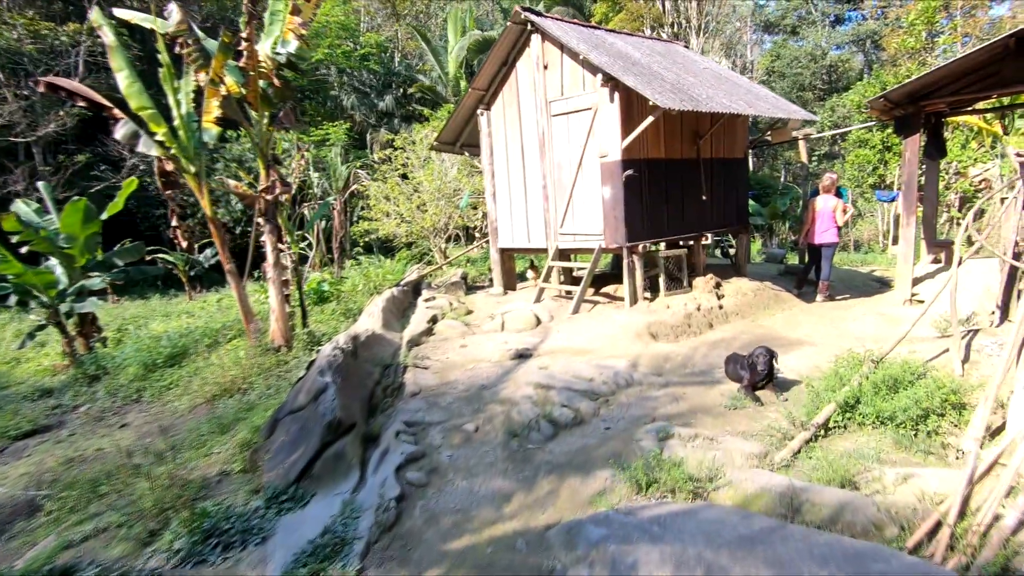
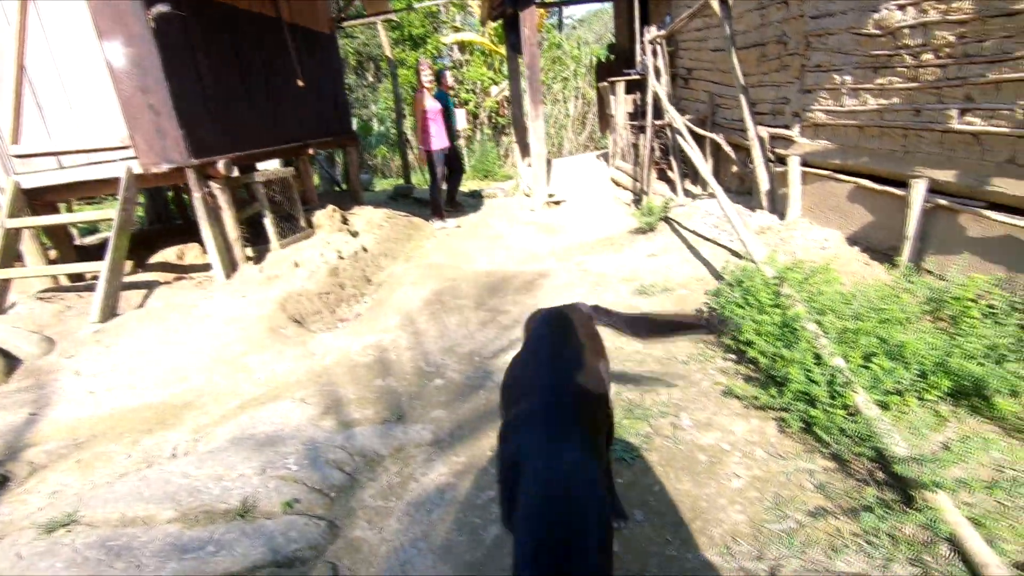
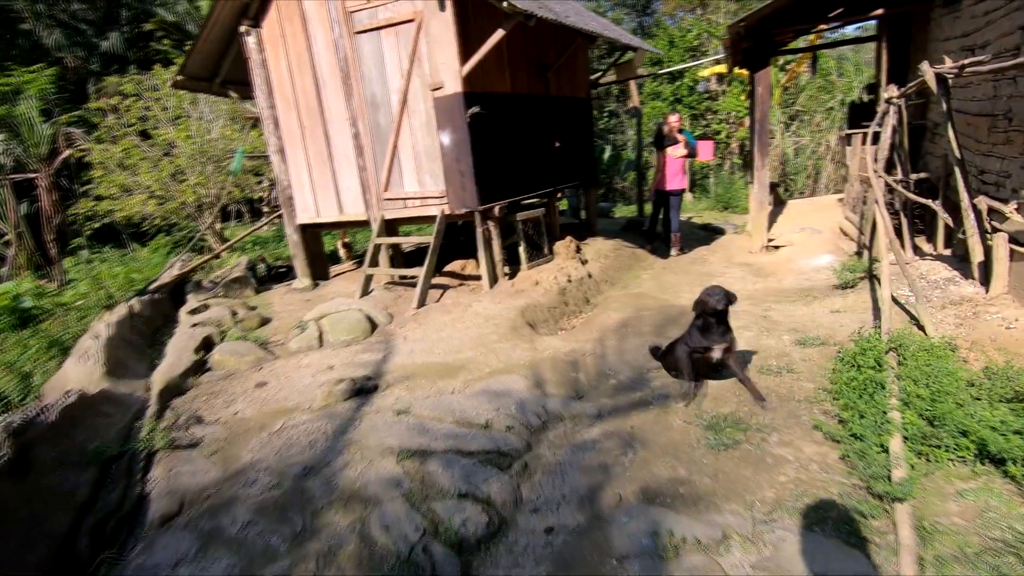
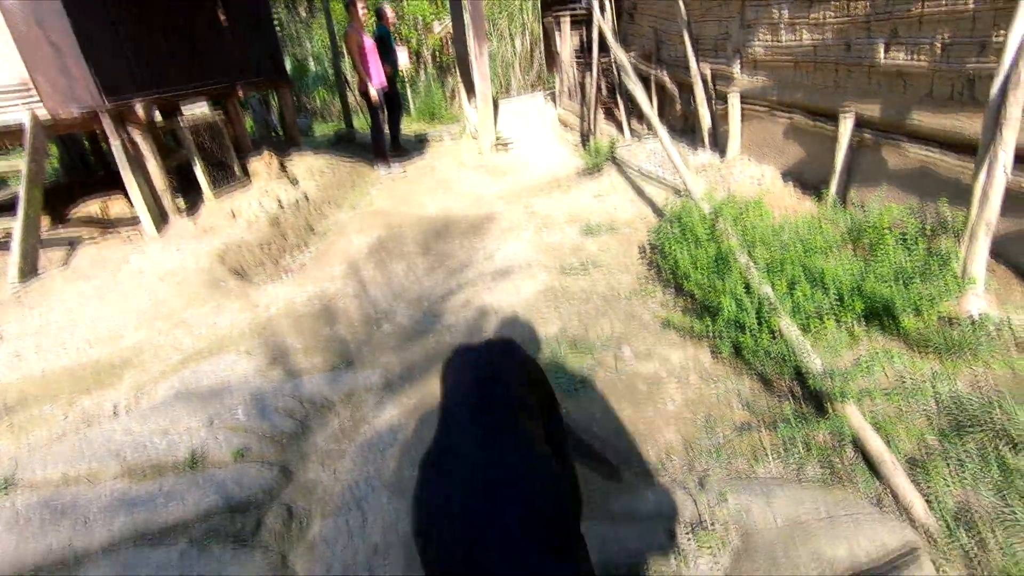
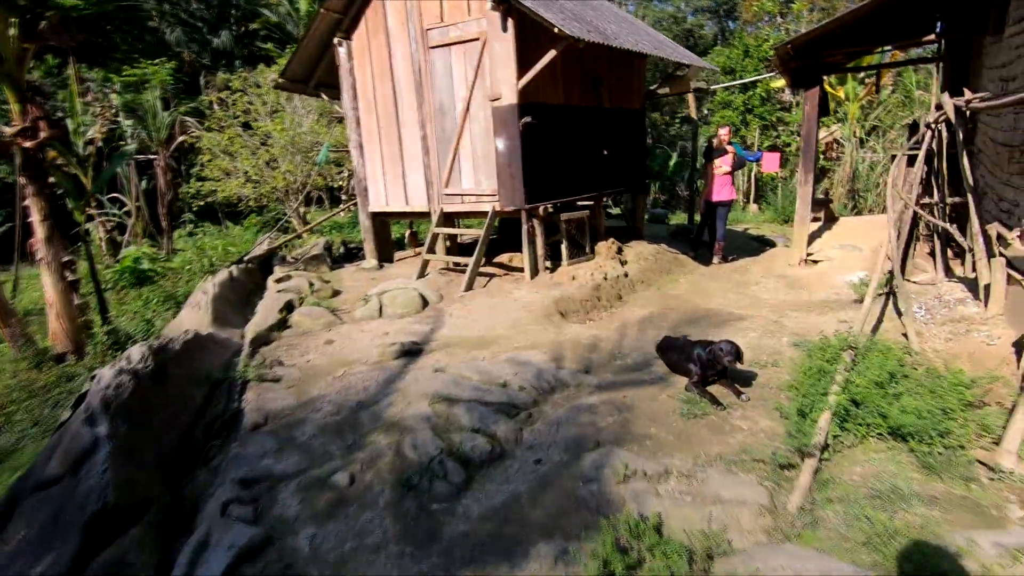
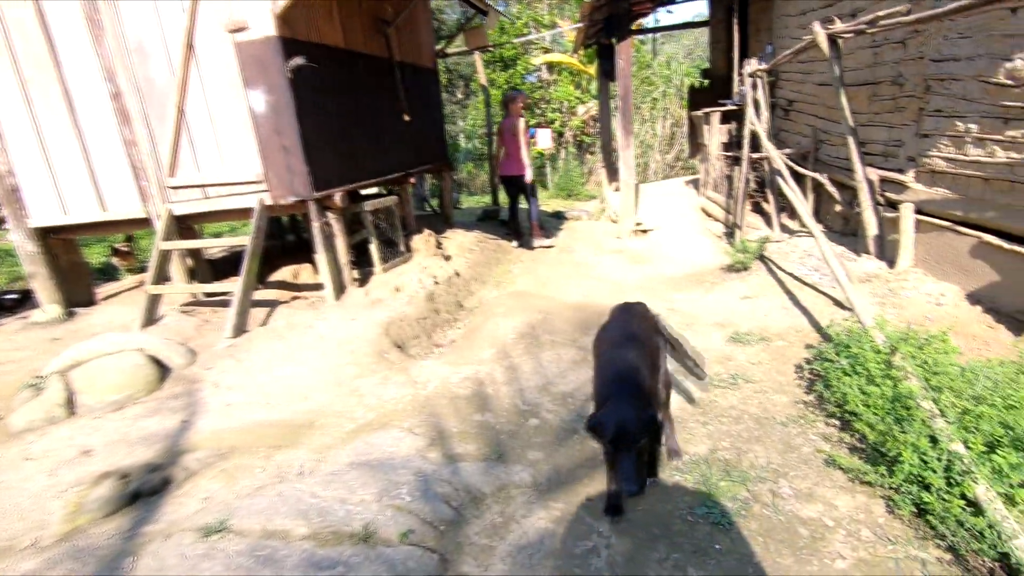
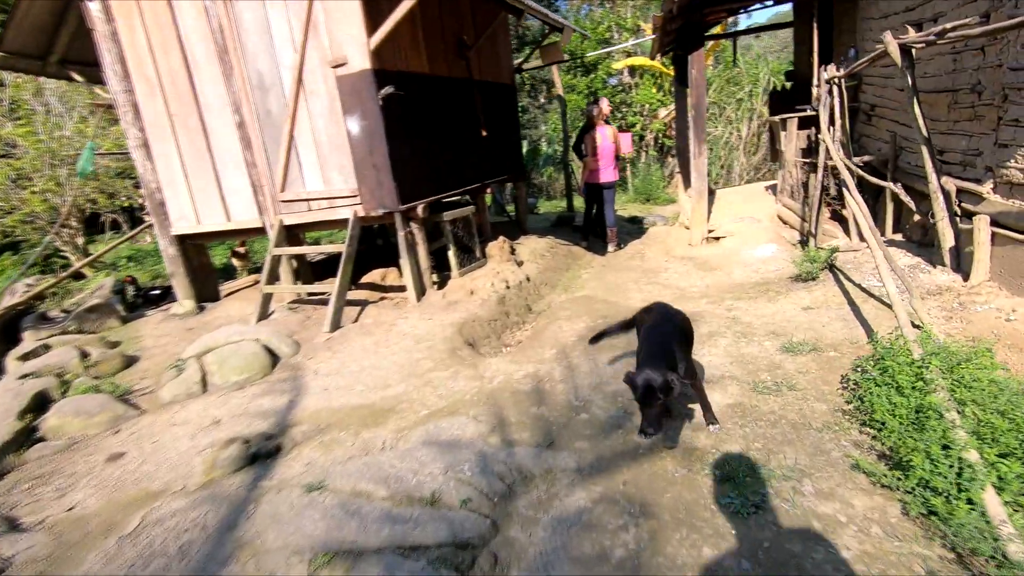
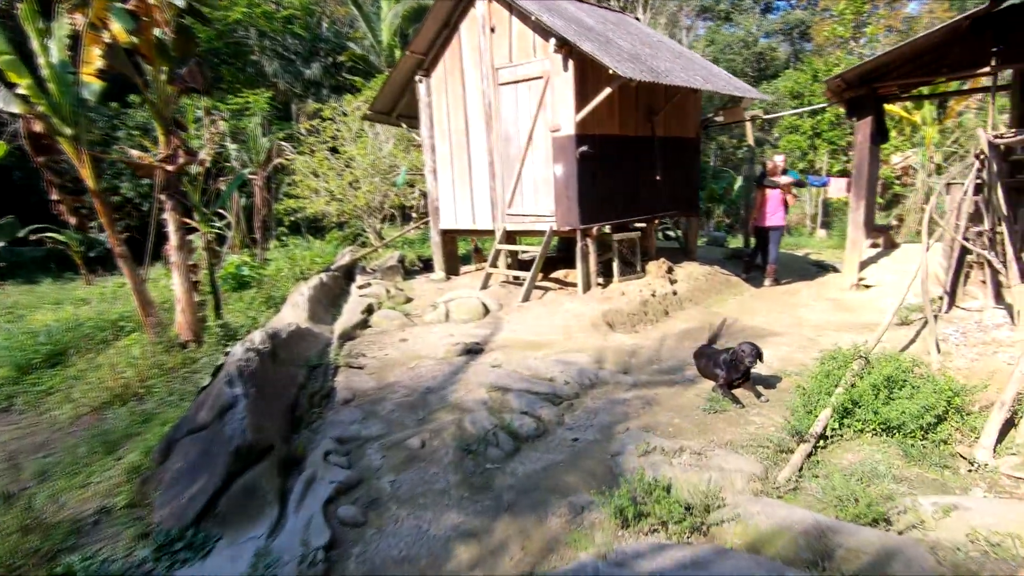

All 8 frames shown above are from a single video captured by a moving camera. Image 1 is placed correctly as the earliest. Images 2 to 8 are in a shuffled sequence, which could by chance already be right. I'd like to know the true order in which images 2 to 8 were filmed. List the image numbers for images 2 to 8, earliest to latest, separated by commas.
8, 5, 3, 7, 6, 2, 4
